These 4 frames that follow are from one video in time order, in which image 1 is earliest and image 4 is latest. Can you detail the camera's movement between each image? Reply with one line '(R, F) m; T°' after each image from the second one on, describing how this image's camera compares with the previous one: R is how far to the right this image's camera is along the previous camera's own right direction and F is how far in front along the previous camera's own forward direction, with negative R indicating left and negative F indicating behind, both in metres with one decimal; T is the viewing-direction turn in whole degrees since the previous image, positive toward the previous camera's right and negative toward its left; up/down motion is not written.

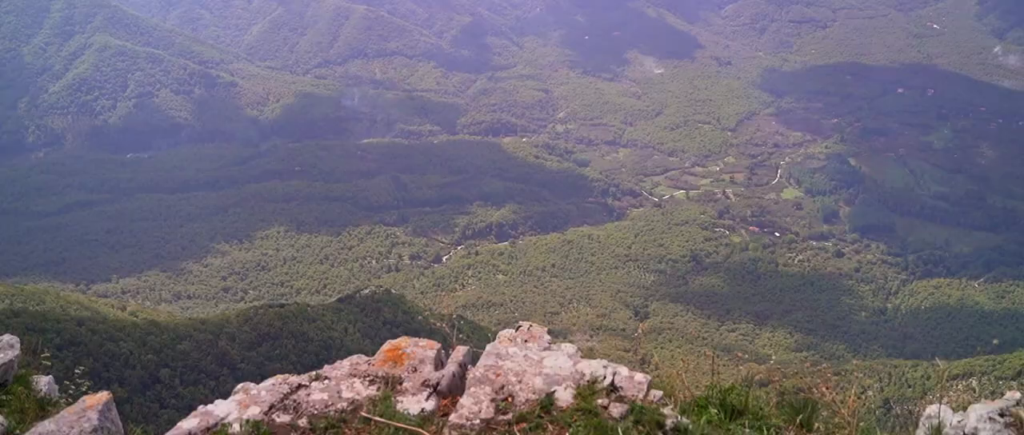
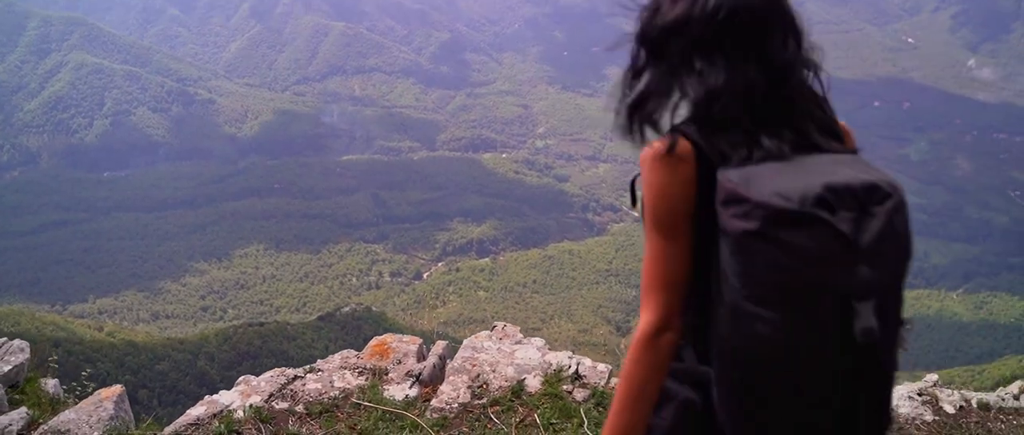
(+0.1, -0.9) m; +2°
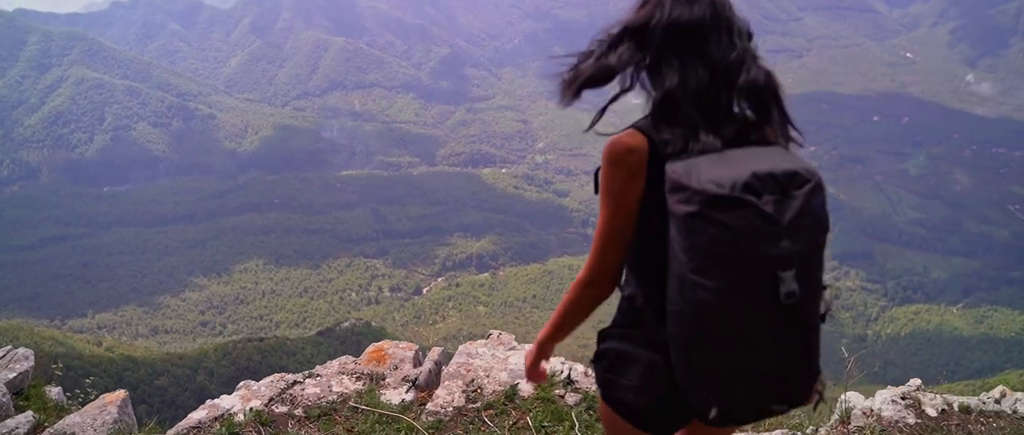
(+0.1, -0.2) m; 0°
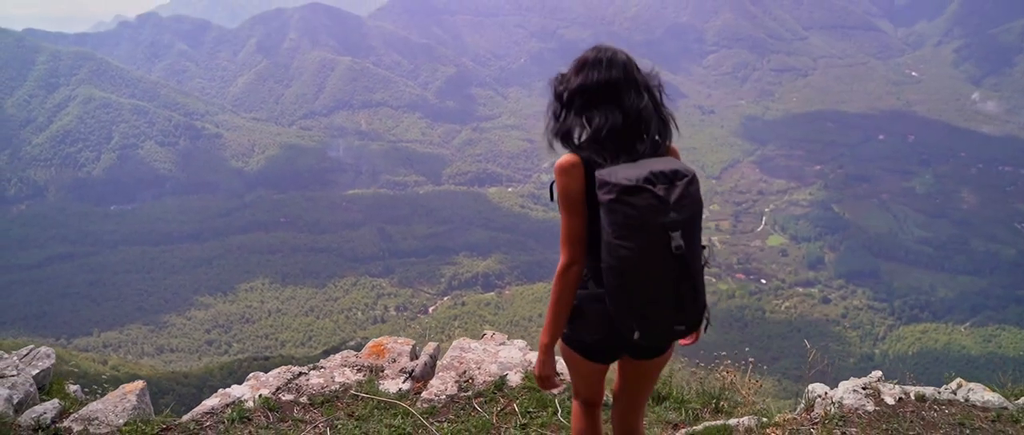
(+0.2, -0.6) m; 0°
